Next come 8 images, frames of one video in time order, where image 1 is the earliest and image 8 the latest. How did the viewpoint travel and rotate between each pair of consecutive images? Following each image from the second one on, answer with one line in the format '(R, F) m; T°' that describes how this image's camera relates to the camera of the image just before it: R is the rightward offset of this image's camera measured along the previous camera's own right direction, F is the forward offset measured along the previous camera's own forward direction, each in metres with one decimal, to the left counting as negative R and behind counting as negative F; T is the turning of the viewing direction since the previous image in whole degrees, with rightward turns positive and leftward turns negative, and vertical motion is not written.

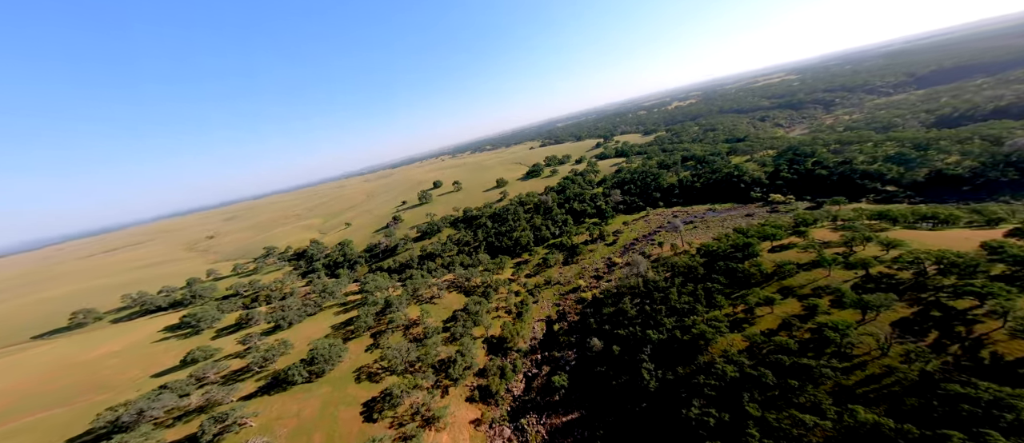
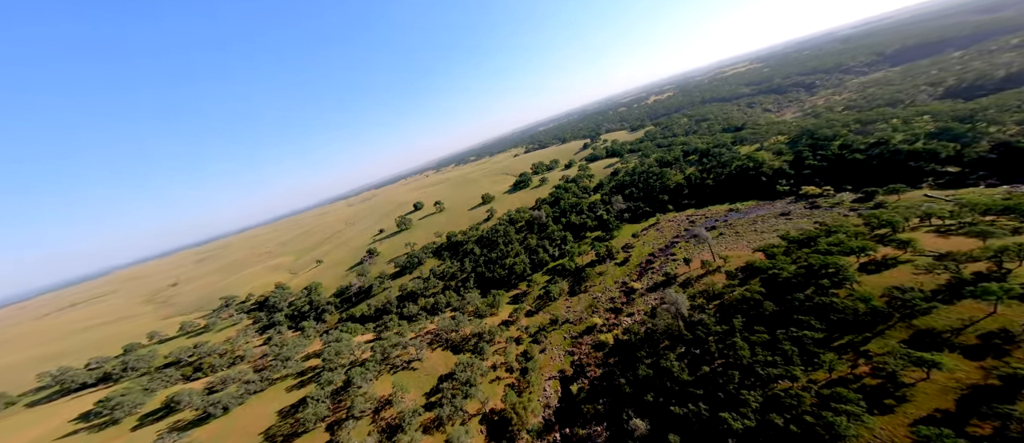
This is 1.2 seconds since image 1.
(+0.1, +8.8) m; +2°
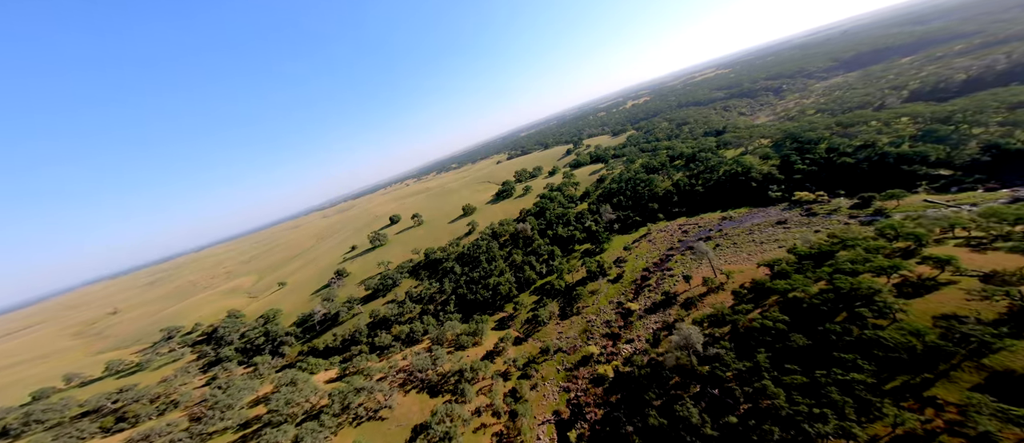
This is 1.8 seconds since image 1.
(-0.1, +3.9) m; +3°
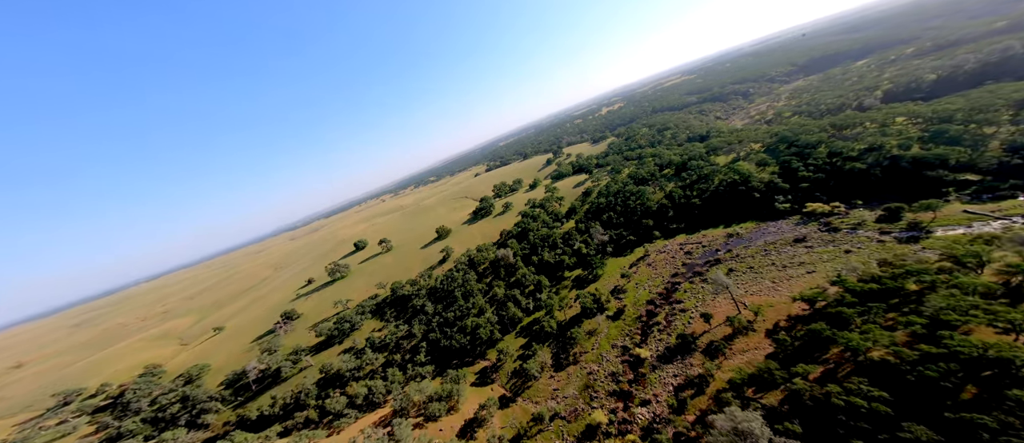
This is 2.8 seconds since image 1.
(+0.2, +6.8) m; +4°
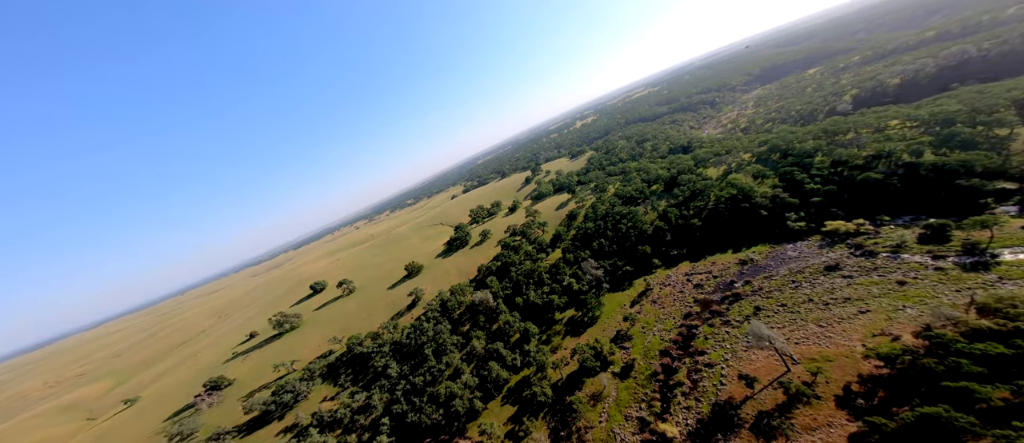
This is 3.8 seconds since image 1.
(+0.2, +7.0) m; +4°
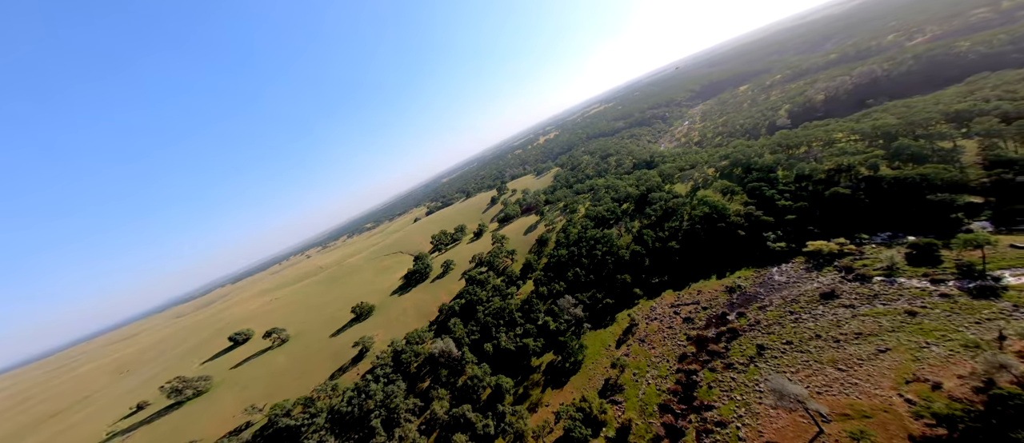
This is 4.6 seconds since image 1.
(-0.4, +5.3) m; +7°
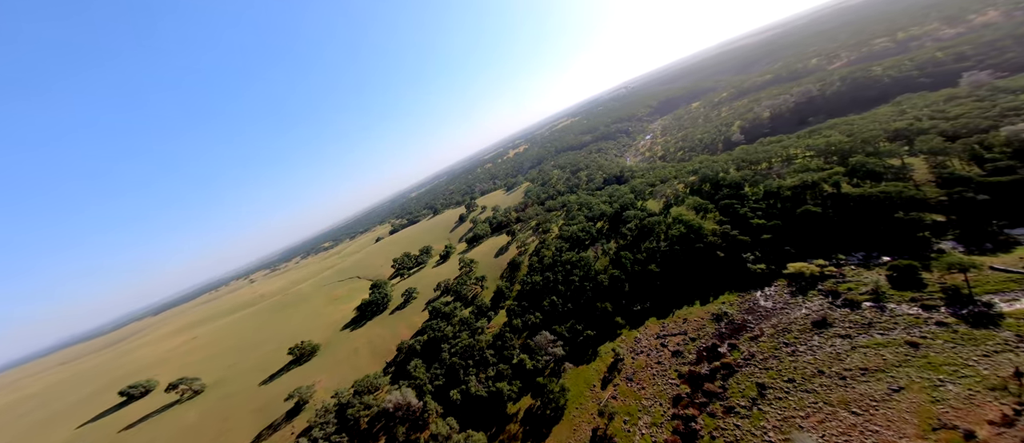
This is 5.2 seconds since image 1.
(-0.5, +3.9) m; +7°
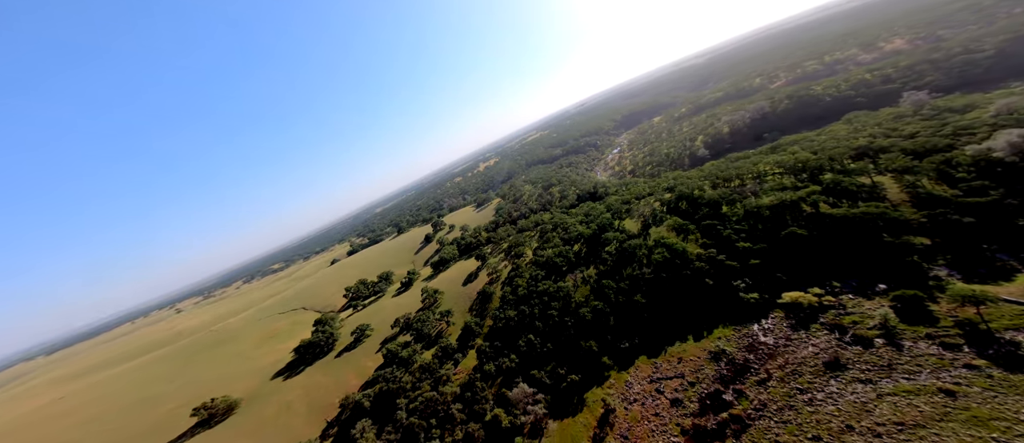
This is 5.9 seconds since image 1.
(-0.4, +4.7) m; +6°
